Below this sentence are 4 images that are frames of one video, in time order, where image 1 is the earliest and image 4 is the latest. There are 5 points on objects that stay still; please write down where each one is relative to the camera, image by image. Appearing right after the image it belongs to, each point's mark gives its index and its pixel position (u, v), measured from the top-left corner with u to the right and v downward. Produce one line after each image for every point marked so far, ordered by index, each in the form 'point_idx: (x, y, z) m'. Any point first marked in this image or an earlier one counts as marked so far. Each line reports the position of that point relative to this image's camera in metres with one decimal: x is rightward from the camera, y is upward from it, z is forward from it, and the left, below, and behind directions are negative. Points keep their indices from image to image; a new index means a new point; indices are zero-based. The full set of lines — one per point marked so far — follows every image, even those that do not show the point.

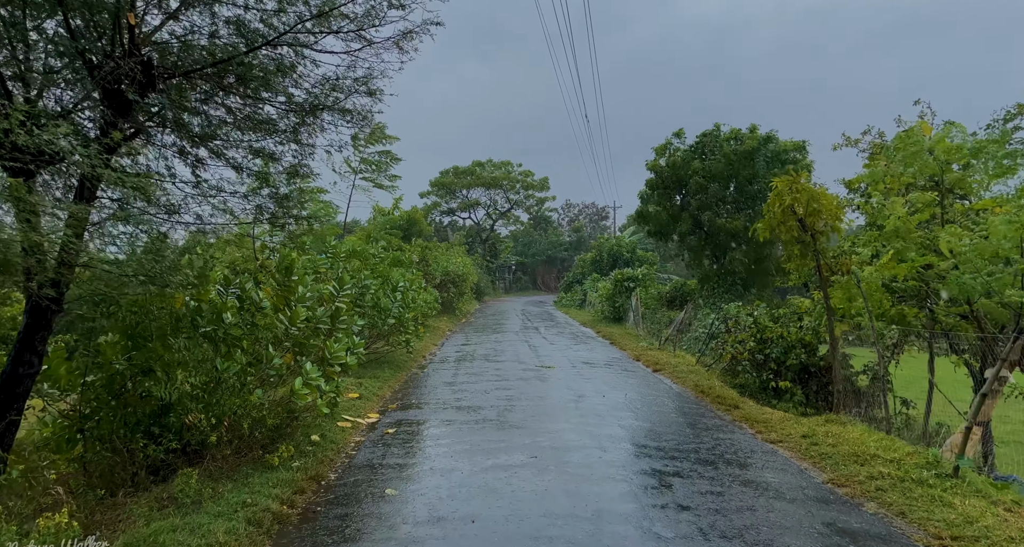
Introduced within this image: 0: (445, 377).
0: (-1.0, -1.5, +10.1) m
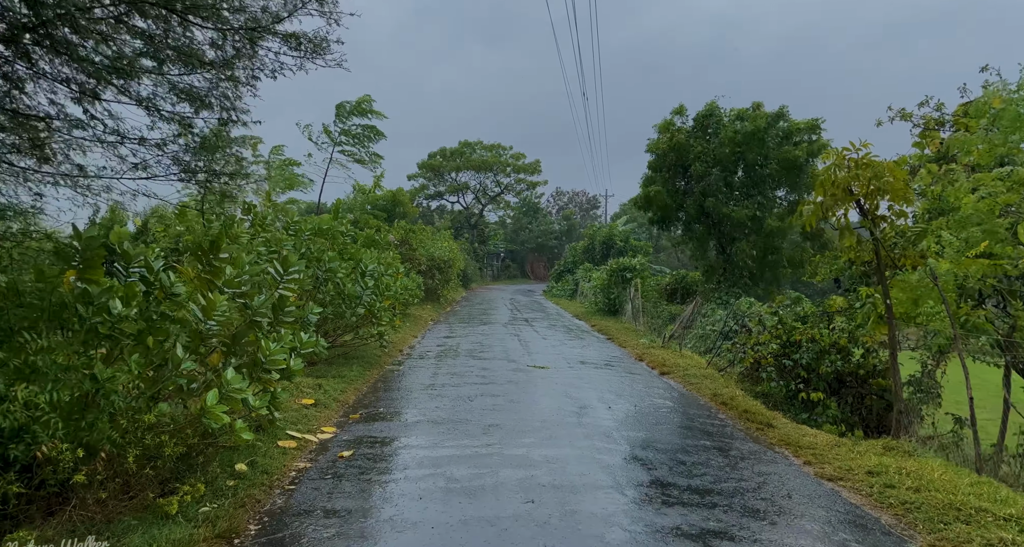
0: (-1.1, -1.3, +8.8) m
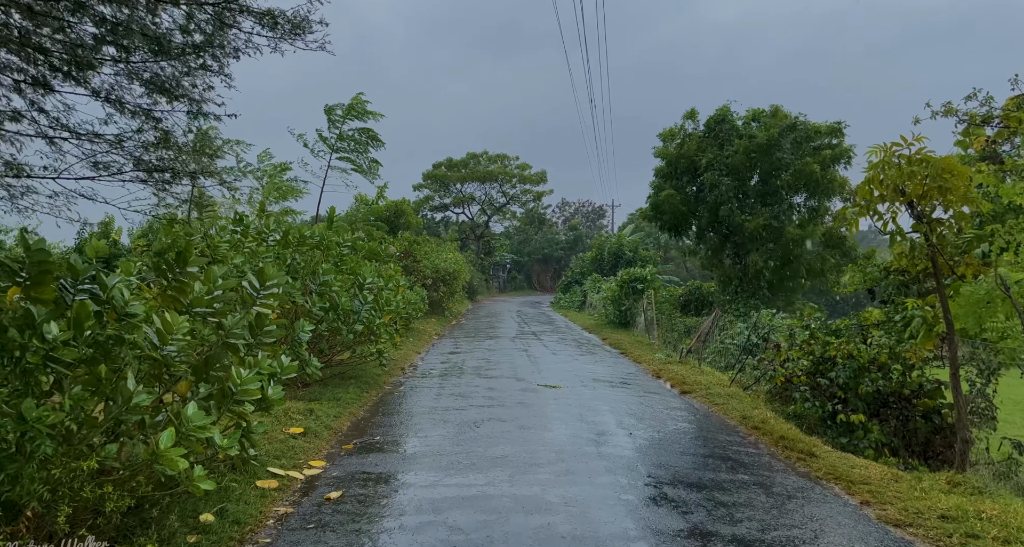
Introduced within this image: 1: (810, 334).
0: (-1.0, -1.4, +8.1) m
1: (+3.5, -0.7, +8.3) m
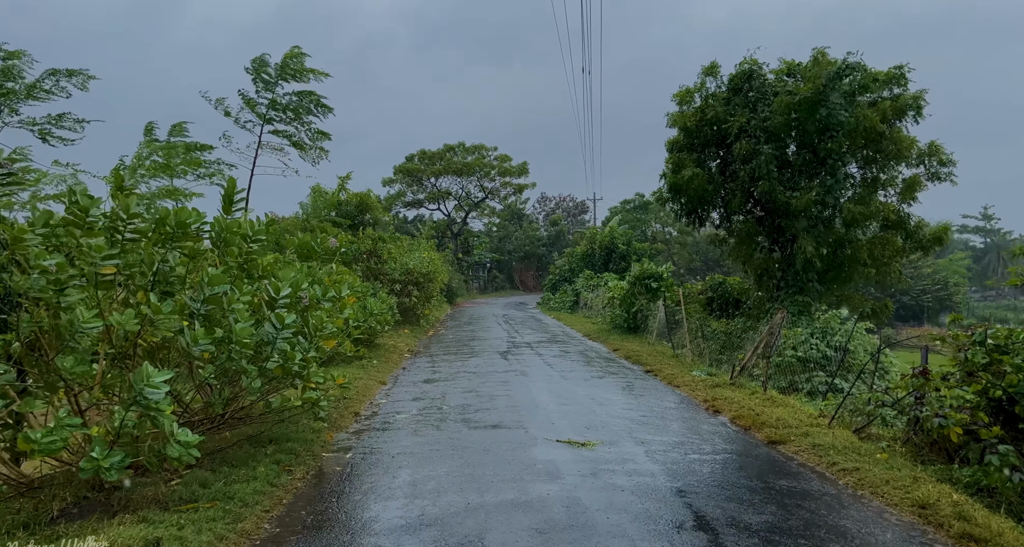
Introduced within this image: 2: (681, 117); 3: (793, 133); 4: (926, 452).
0: (-0.9, -1.5, +5.0) m
1: (+3.5, -0.6, +5.3) m
2: (+3.2, +2.9, +13.1) m
3: (+4.9, +2.4, +12.0) m
4: (+3.3, -1.4, +5.6) m
